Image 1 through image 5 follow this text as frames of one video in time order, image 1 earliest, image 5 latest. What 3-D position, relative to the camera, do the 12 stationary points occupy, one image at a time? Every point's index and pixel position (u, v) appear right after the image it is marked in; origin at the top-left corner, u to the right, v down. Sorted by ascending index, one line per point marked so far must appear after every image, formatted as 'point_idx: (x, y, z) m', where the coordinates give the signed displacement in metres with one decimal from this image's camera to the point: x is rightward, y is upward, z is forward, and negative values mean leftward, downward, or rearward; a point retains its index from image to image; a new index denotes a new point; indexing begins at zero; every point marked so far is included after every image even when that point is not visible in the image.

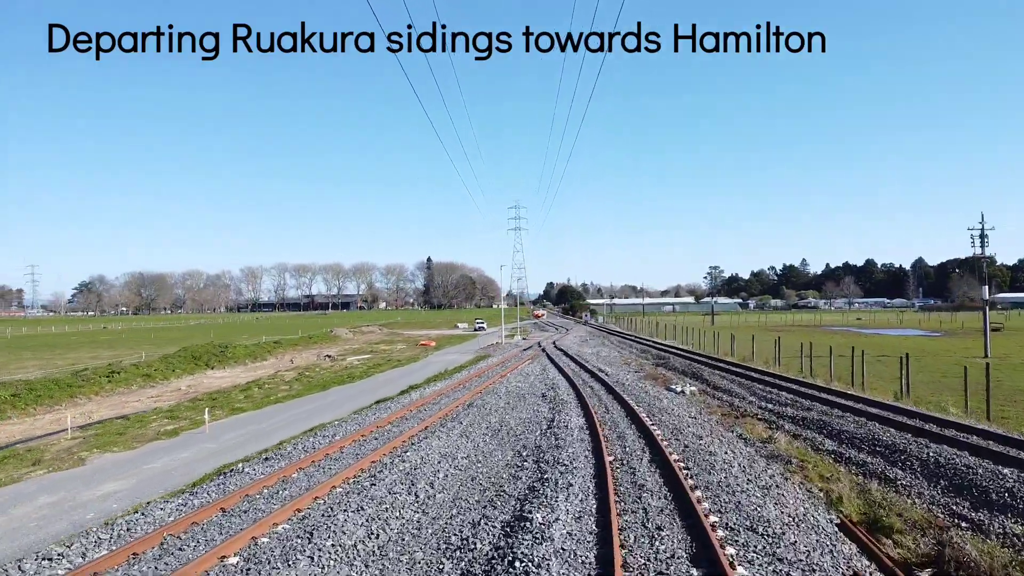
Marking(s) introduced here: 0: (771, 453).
0: (+5.3, -3.4, +13.1) m
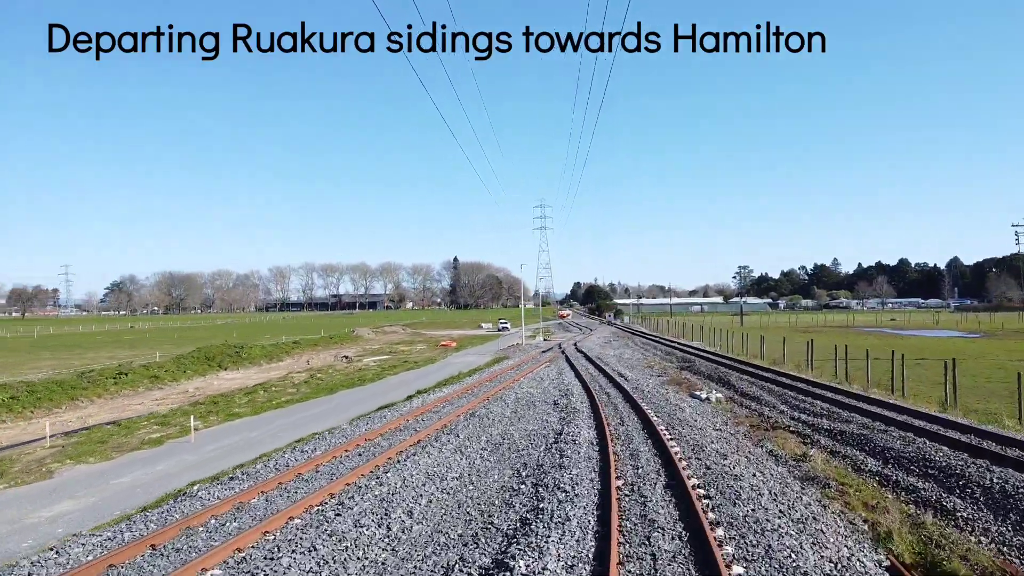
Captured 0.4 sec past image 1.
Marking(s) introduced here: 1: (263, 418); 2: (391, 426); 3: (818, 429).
0: (+5.3, -3.4, +11.5) m
1: (-7.7, -4.1, +19.7) m
2: (-2.7, -3.1, +14.2) m
3: (+7.3, -3.3, +15.0) m
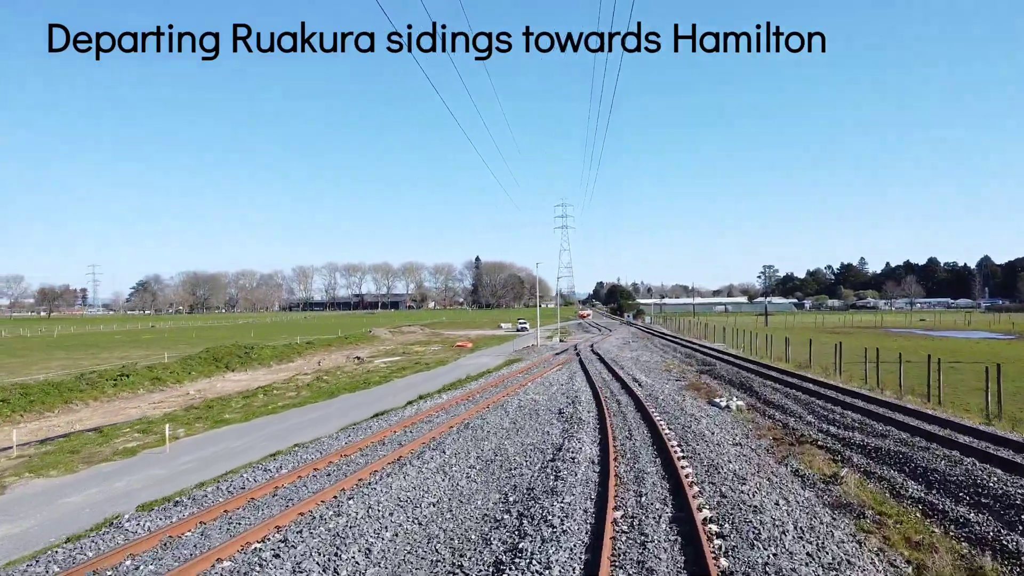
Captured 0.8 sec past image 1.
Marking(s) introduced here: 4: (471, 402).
0: (+5.1, -3.3, +10.0) m
1: (-7.6, -4.0, +18.6) m
2: (-2.8, -3.1, +13.0) m
3: (+7.2, -3.3, +13.5) m
4: (-1.2, -3.2, +17.9) m
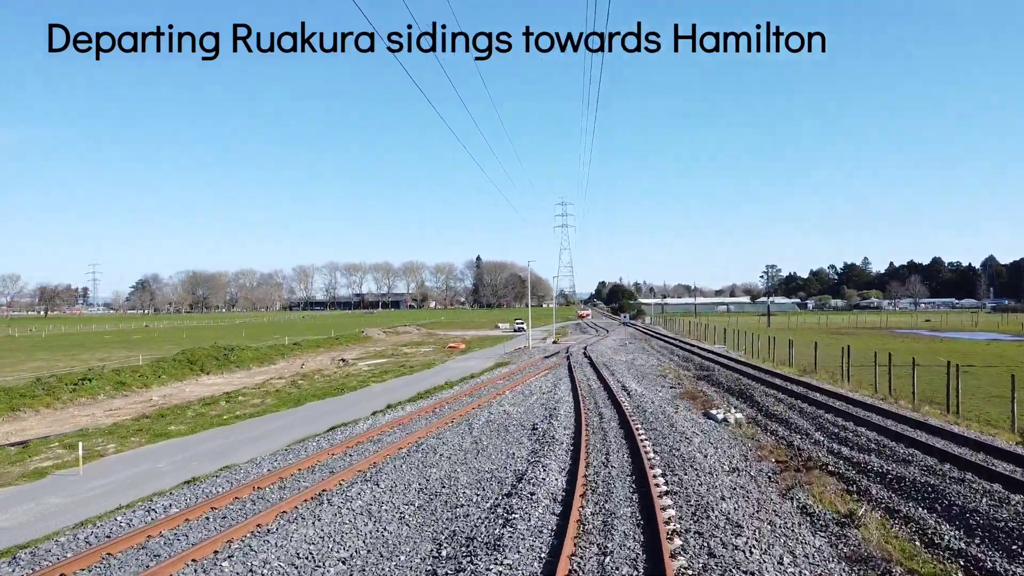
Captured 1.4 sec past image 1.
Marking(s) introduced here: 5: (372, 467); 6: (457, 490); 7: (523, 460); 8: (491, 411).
0: (+4.4, -3.3, +8.1) m
1: (-8.4, -4.0, +16.7) m
2: (-3.6, -3.0, +11.1) m
3: (+6.4, -3.3, +11.5) m
4: (-1.9, -3.2, +15.9) m
5: (-2.4, -3.0, +10.7) m
6: (-0.9, -3.1, +9.8) m
7: (+0.2, -3.1, +11.5) m
8: (-0.5, -3.2, +16.5) m
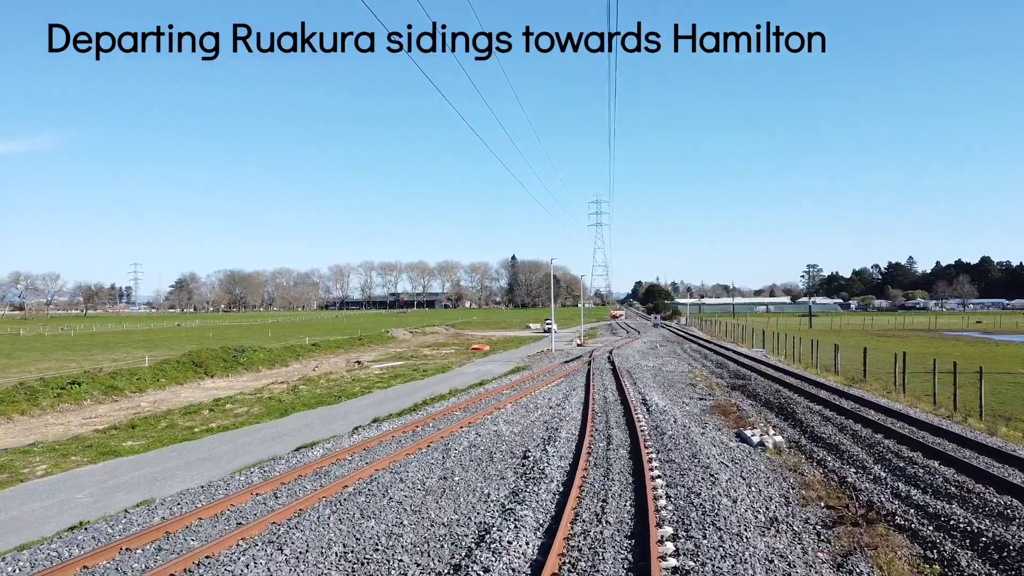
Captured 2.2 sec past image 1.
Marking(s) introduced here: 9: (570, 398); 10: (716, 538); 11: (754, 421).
0: (+3.7, -3.3, +5.3) m
1: (-8.5, -4.0, +14.6) m
2: (-4.1, -3.0, +8.7) m
3: (+6.0, -3.3, +8.6) m
4: (-2.1, -3.2, +13.5) m
5: (-2.8, -3.0, +8.3) m
6: (-1.4, -3.1, +7.3) m
7: (-0.2, -3.1, +9.0) m
8: (-0.7, -3.2, +14.0) m
9: (+1.8, -3.4, +19.3) m
10: (+2.6, -3.1, +7.9) m
11: (+6.7, -3.7, +17.6) m
